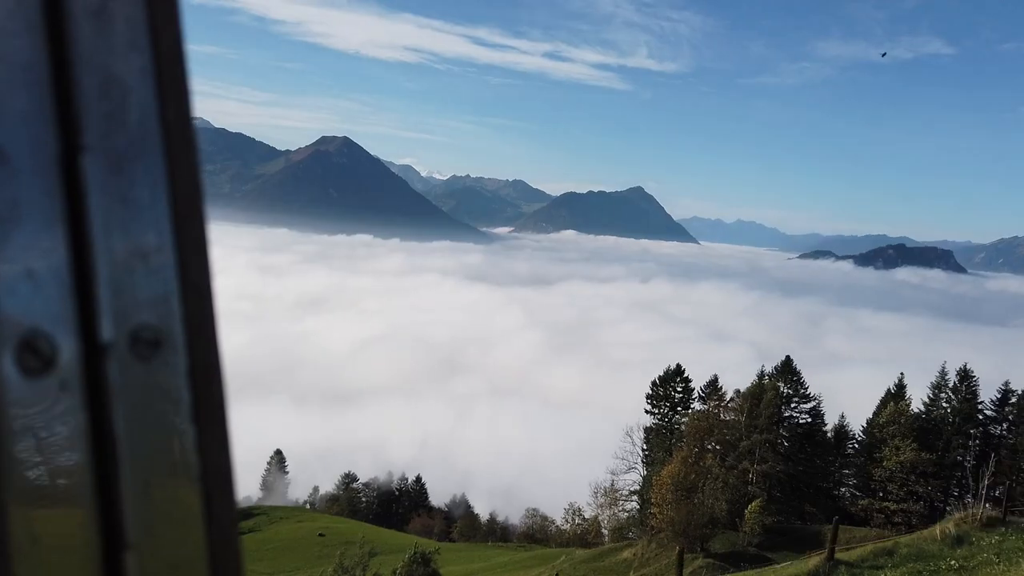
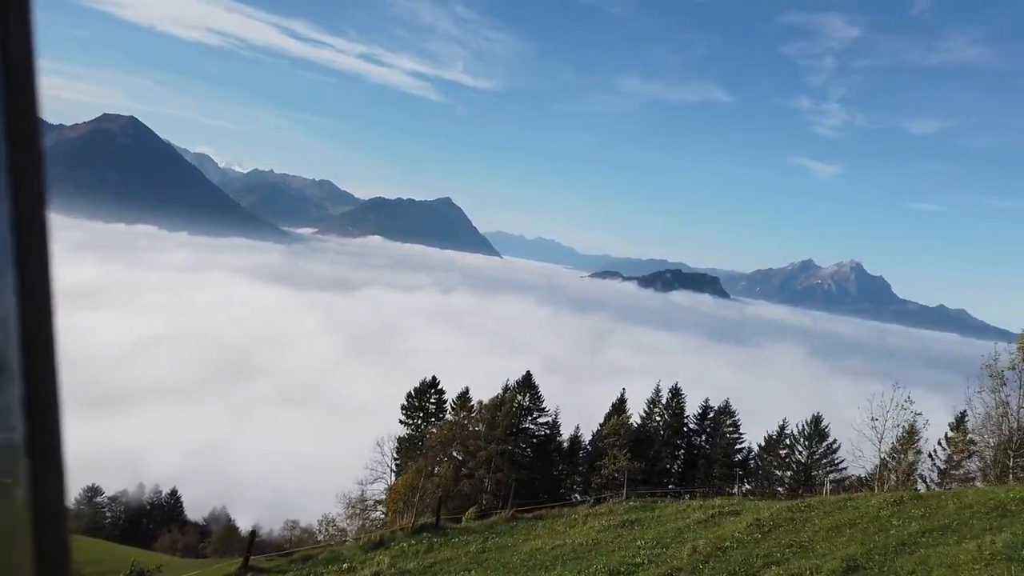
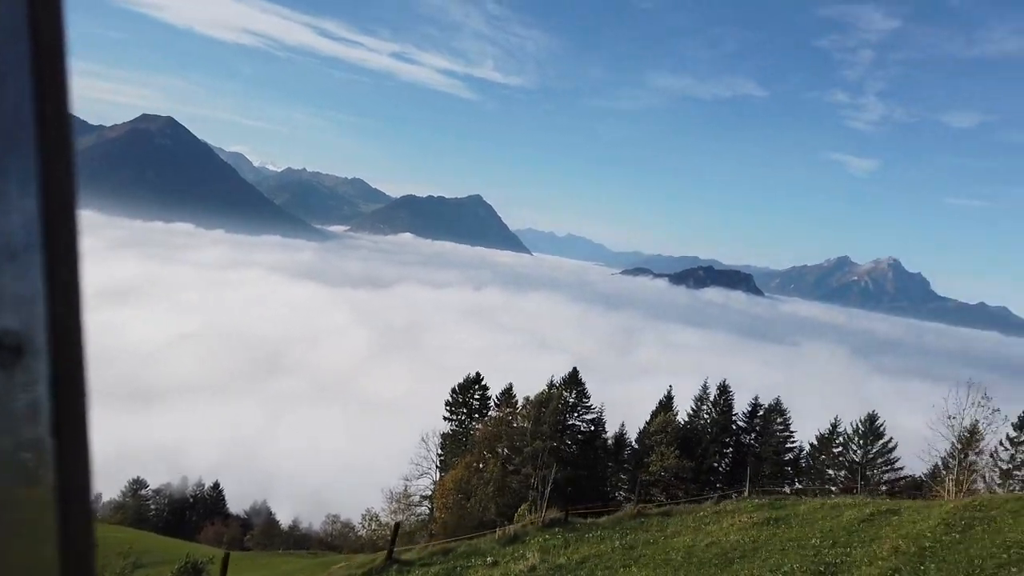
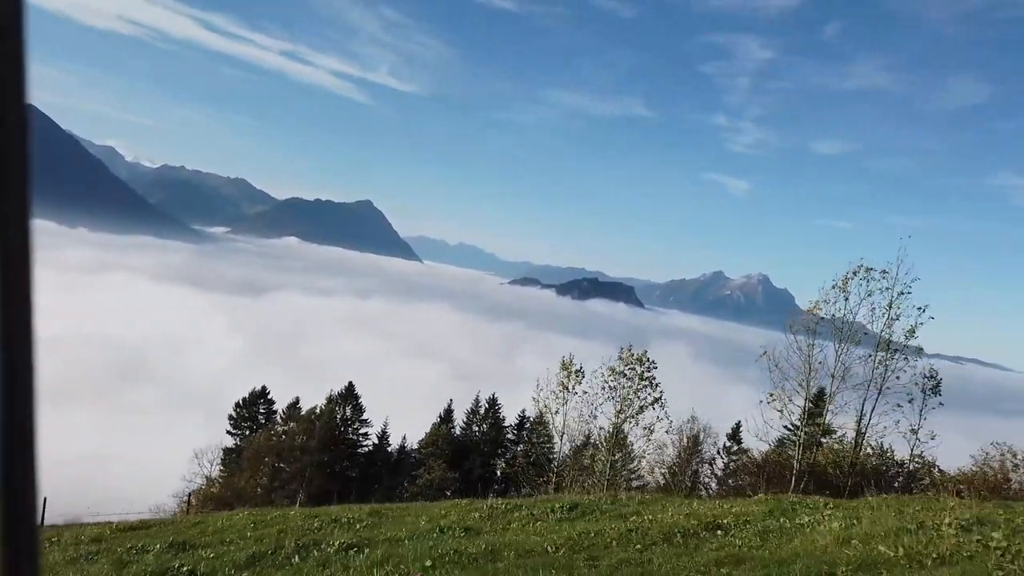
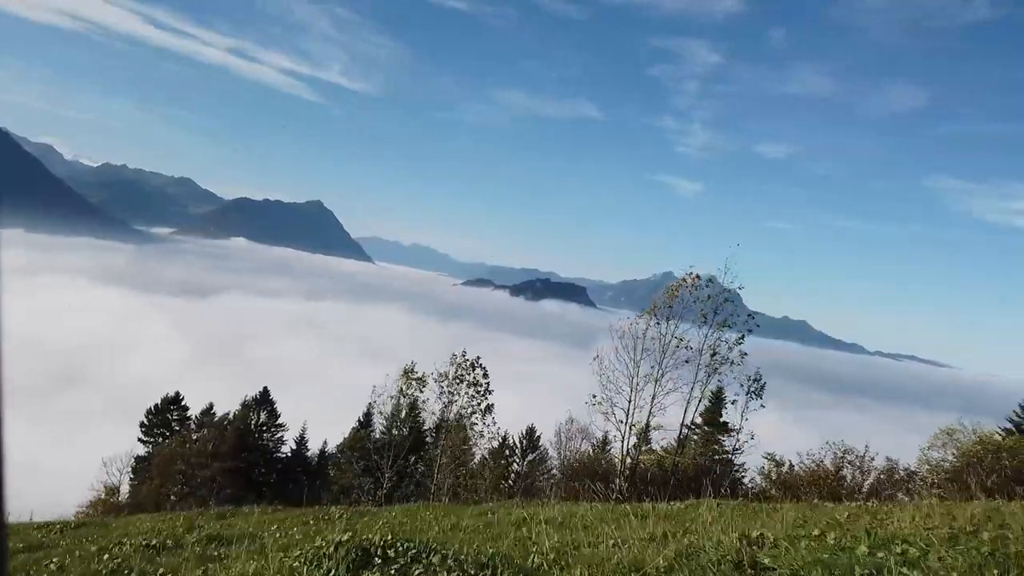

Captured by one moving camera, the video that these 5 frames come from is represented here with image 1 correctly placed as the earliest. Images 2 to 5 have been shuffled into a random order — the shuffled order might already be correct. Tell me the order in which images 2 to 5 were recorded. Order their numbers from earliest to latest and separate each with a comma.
3, 2, 4, 5
